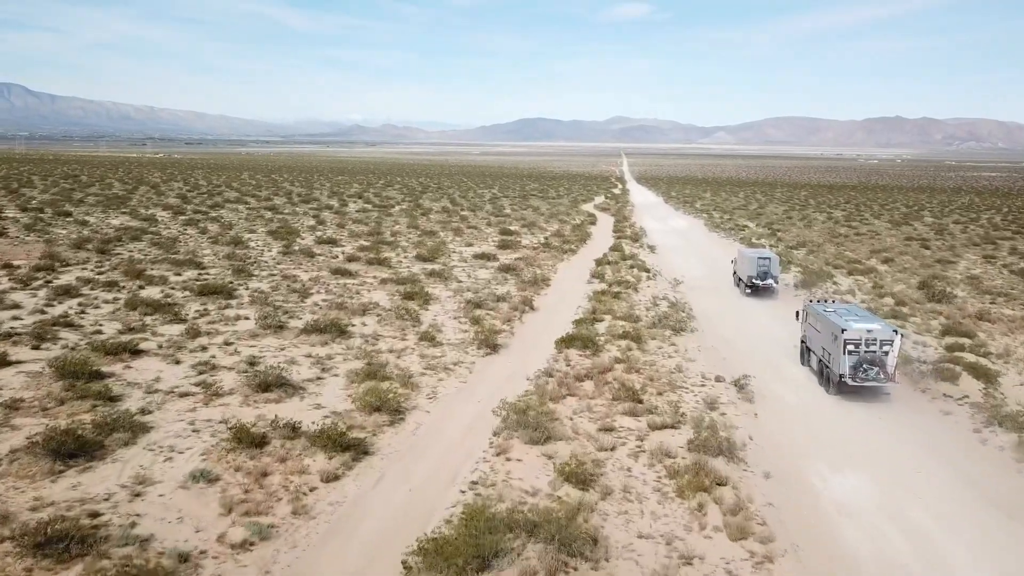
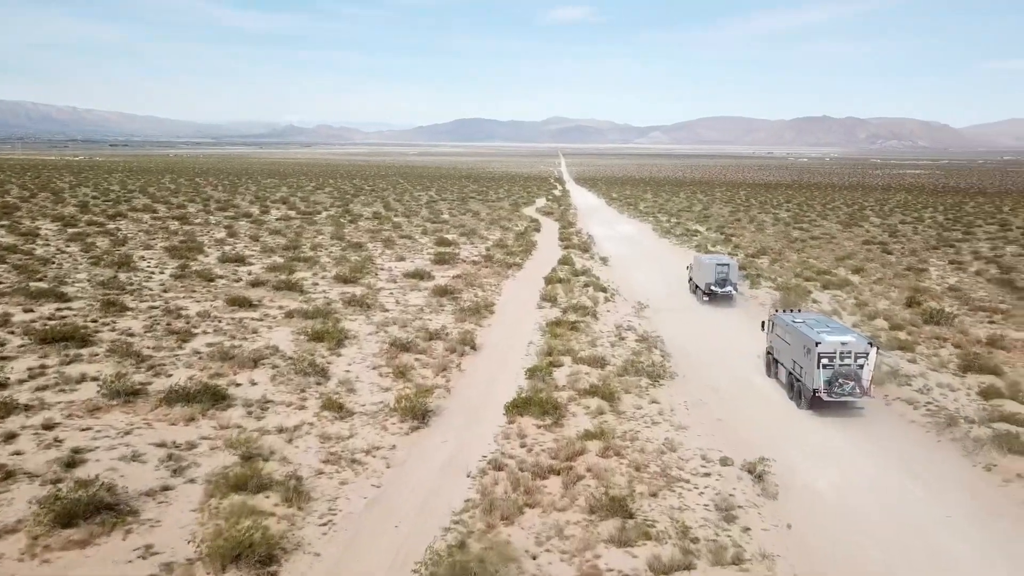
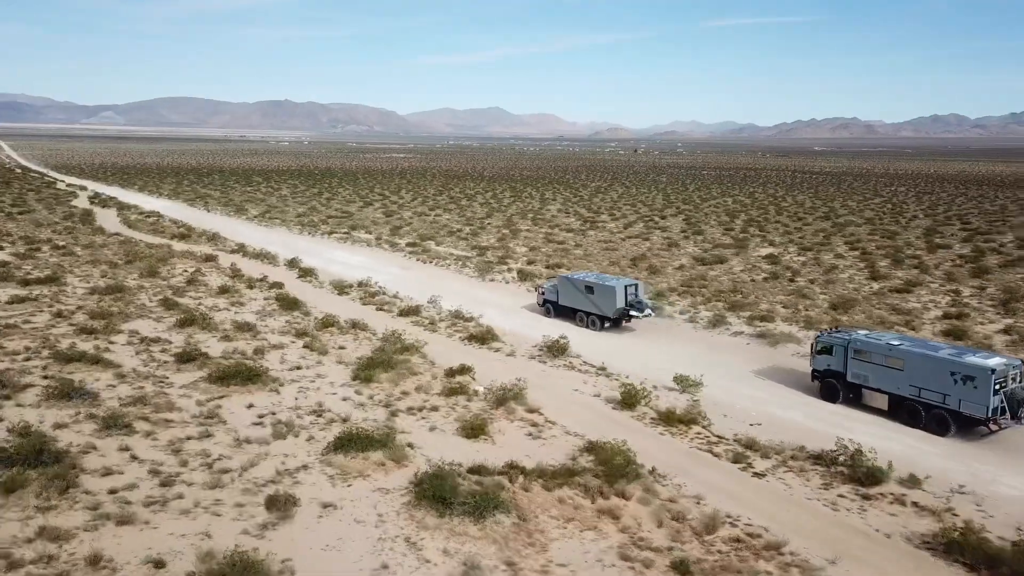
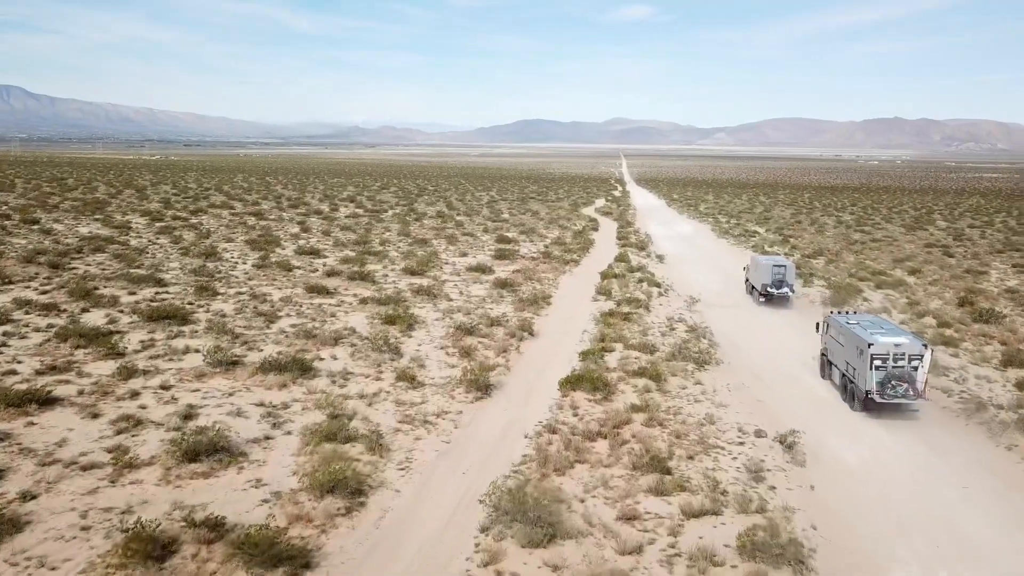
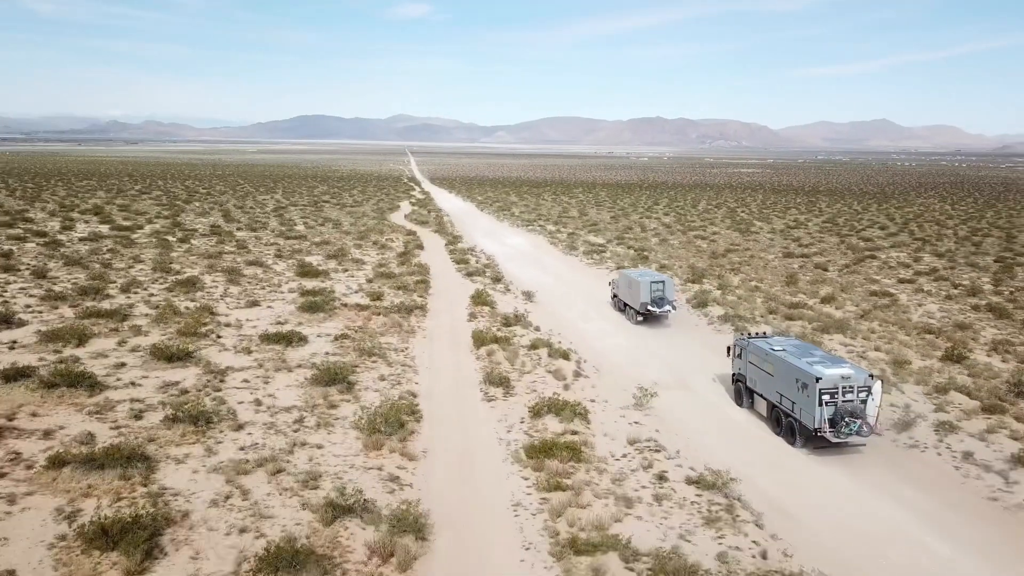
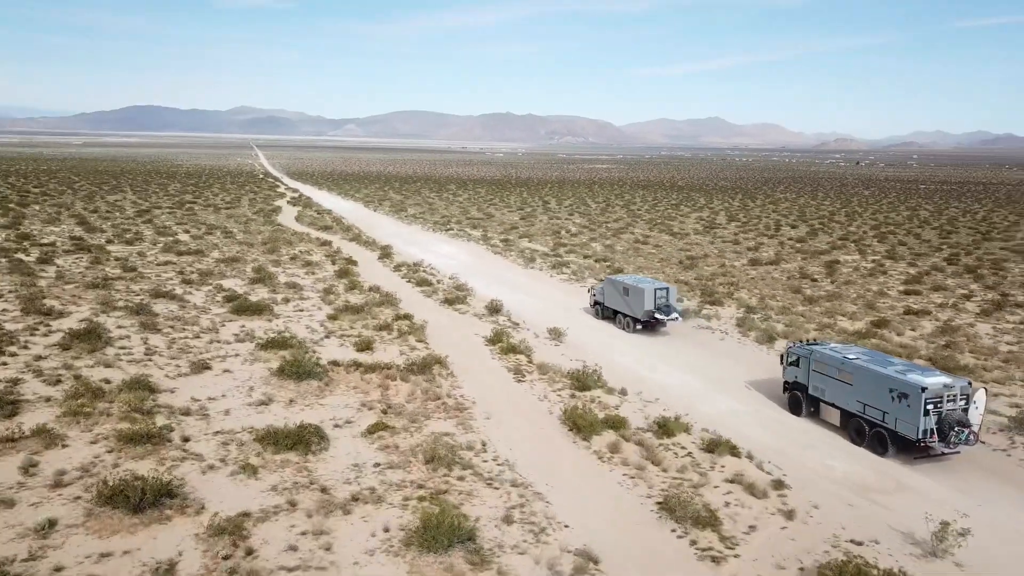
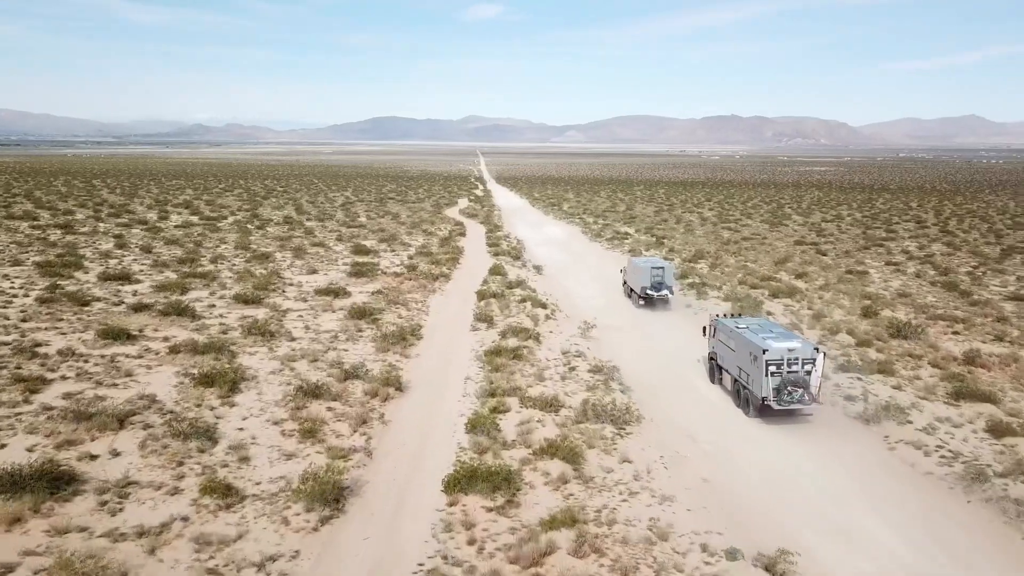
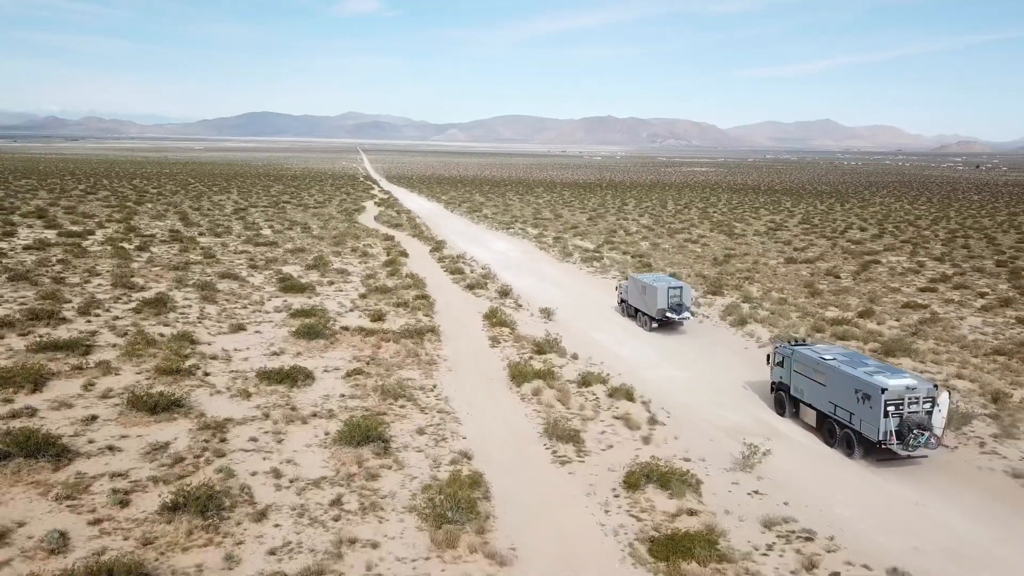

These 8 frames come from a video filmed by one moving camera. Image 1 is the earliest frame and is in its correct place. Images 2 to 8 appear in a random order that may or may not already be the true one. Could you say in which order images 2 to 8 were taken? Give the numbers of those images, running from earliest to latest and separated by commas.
4, 2, 7, 5, 8, 6, 3
